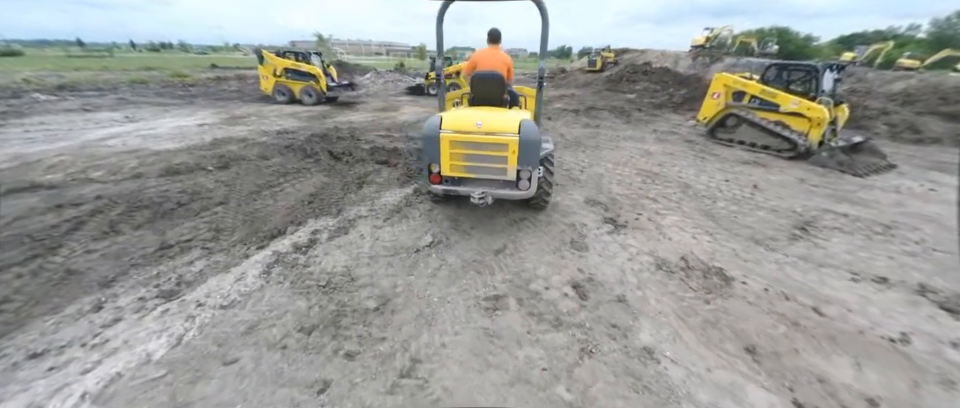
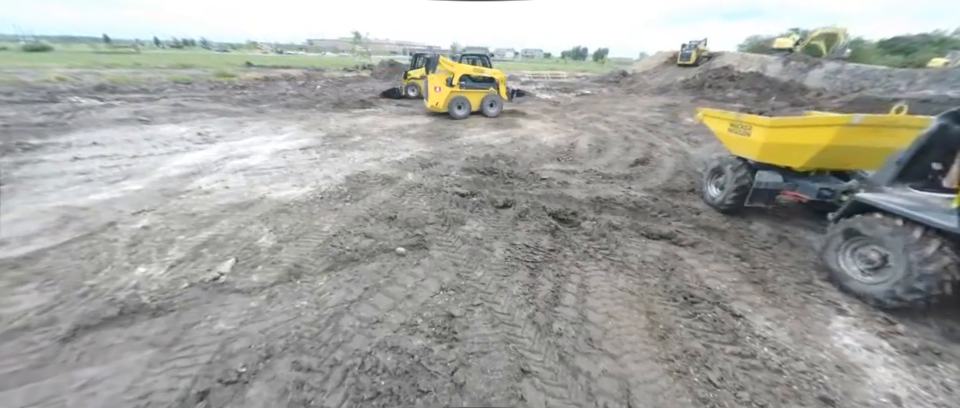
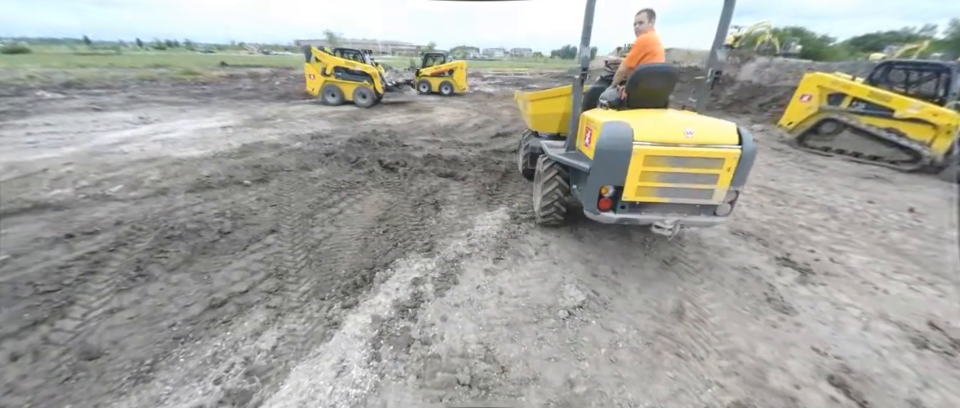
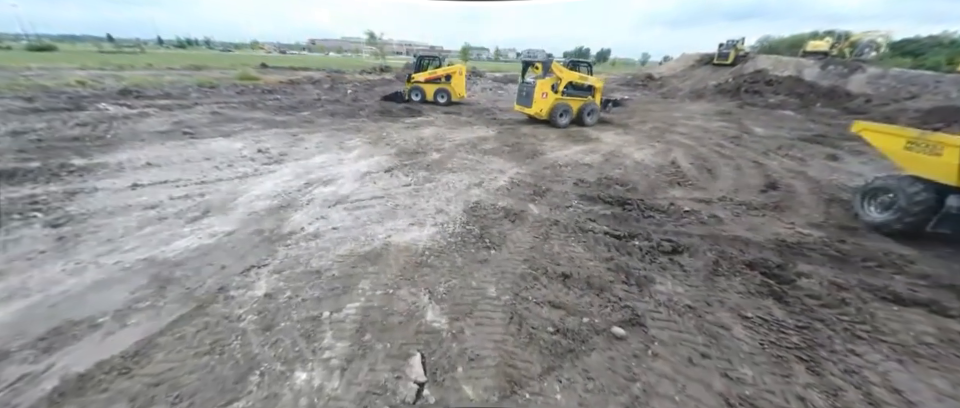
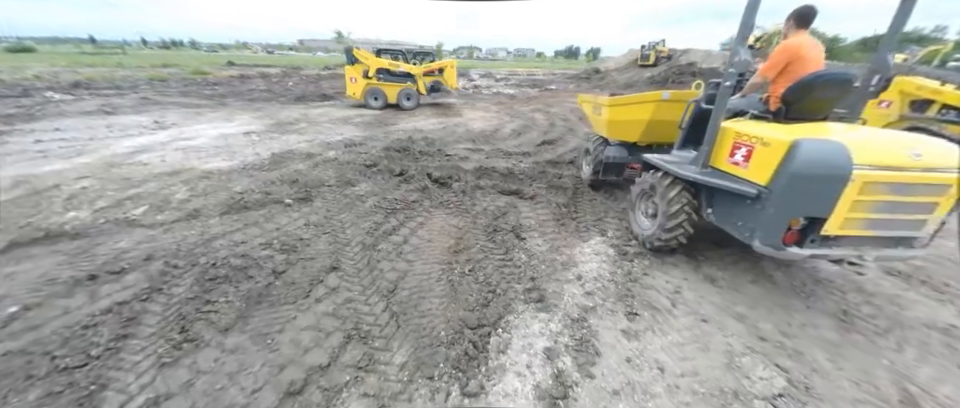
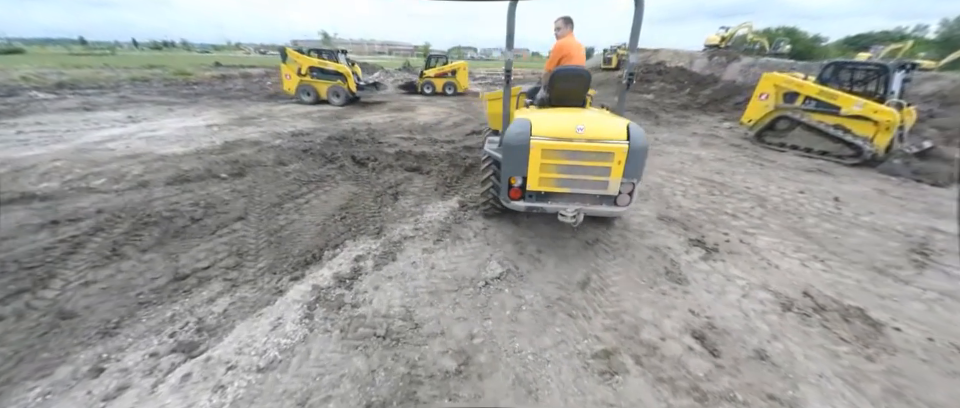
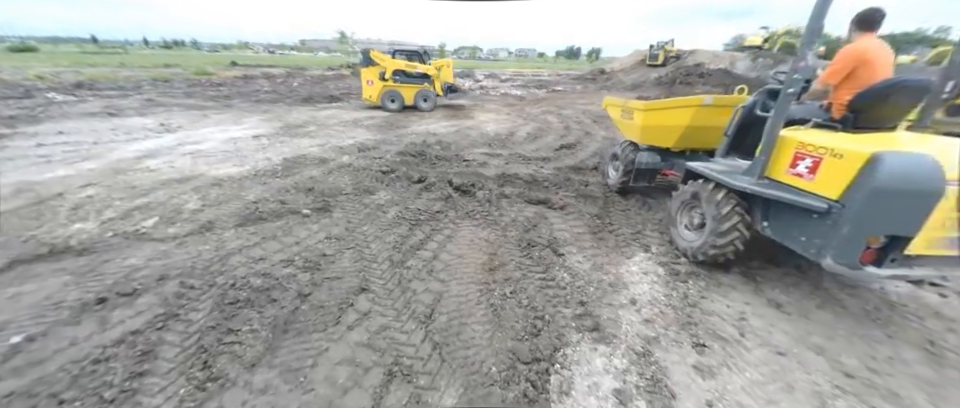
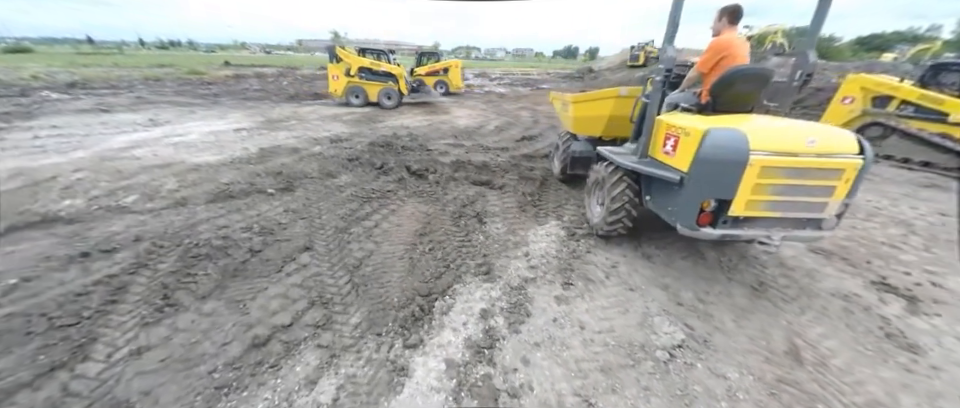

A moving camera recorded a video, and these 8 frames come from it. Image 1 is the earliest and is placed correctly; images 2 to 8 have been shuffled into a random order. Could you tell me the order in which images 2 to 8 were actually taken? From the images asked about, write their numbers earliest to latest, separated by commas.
6, 3, 8, 5, 7, 2, 4
